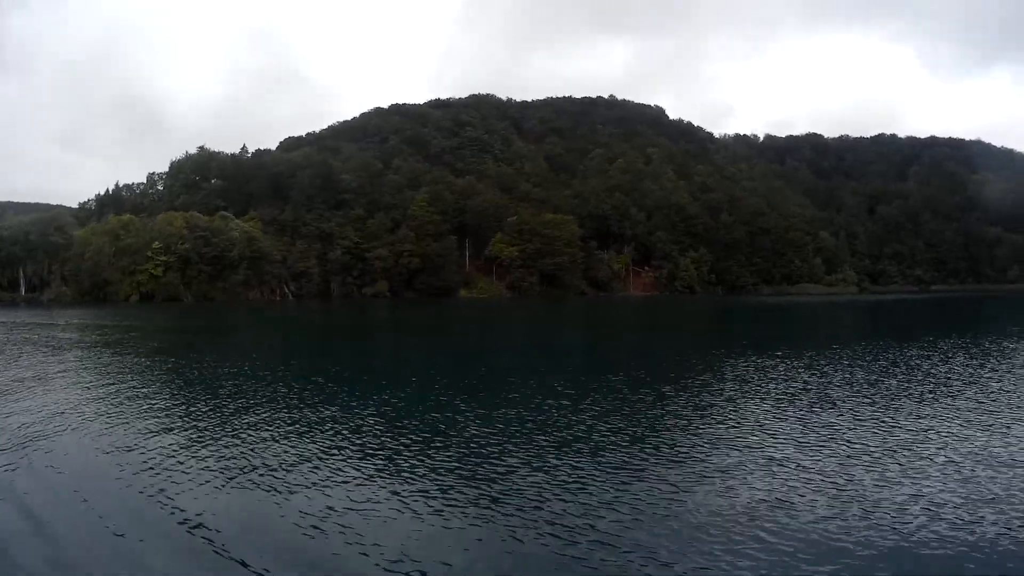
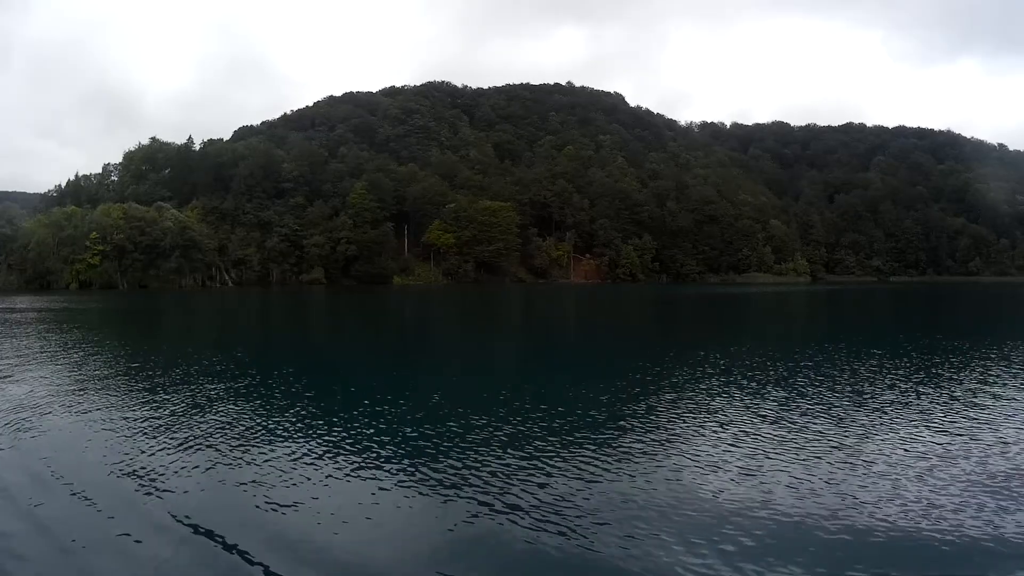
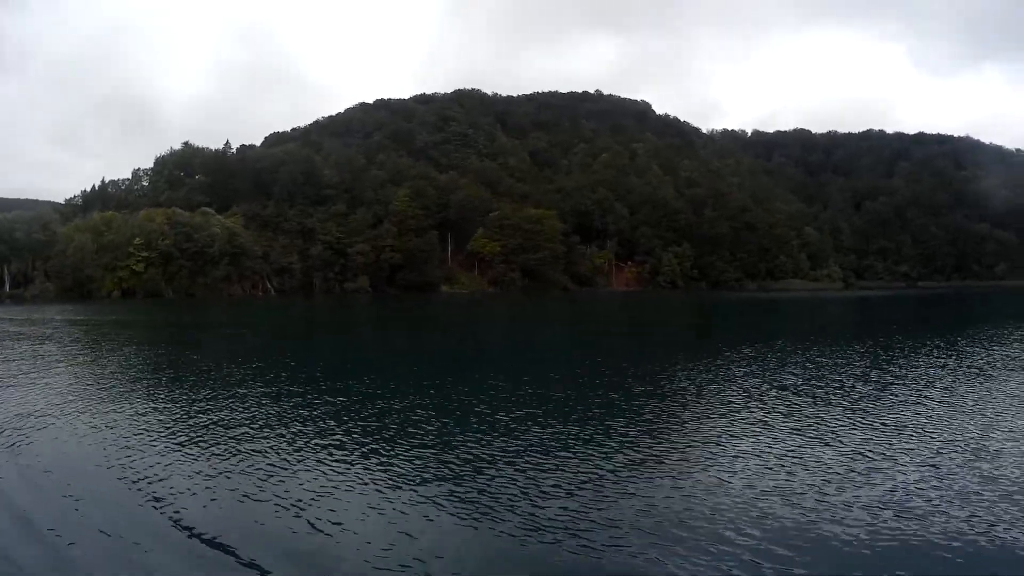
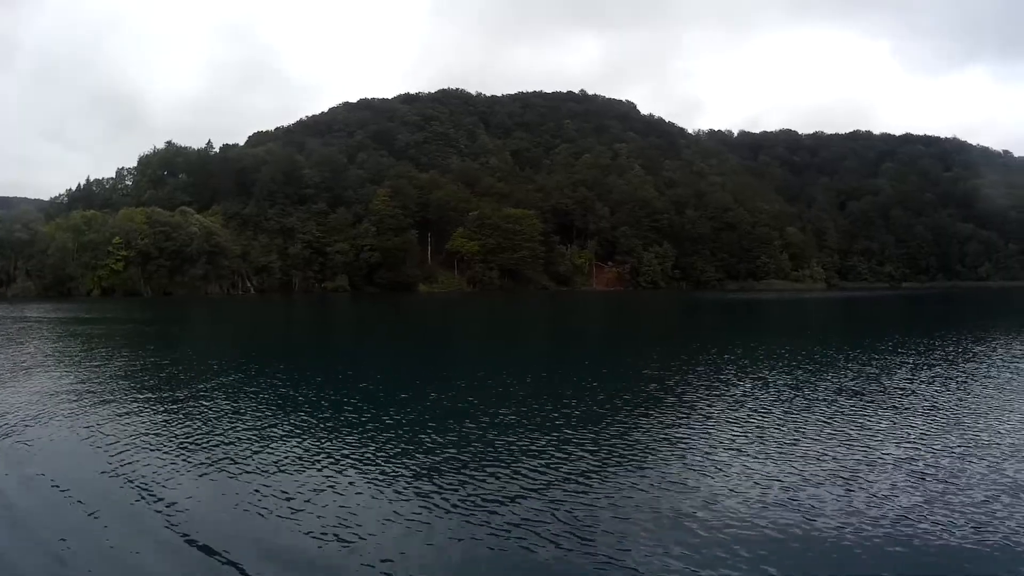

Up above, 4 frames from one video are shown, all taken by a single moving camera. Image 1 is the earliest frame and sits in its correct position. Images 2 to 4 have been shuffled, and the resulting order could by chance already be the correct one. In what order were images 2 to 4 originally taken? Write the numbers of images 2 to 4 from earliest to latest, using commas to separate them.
3, 4, 2
